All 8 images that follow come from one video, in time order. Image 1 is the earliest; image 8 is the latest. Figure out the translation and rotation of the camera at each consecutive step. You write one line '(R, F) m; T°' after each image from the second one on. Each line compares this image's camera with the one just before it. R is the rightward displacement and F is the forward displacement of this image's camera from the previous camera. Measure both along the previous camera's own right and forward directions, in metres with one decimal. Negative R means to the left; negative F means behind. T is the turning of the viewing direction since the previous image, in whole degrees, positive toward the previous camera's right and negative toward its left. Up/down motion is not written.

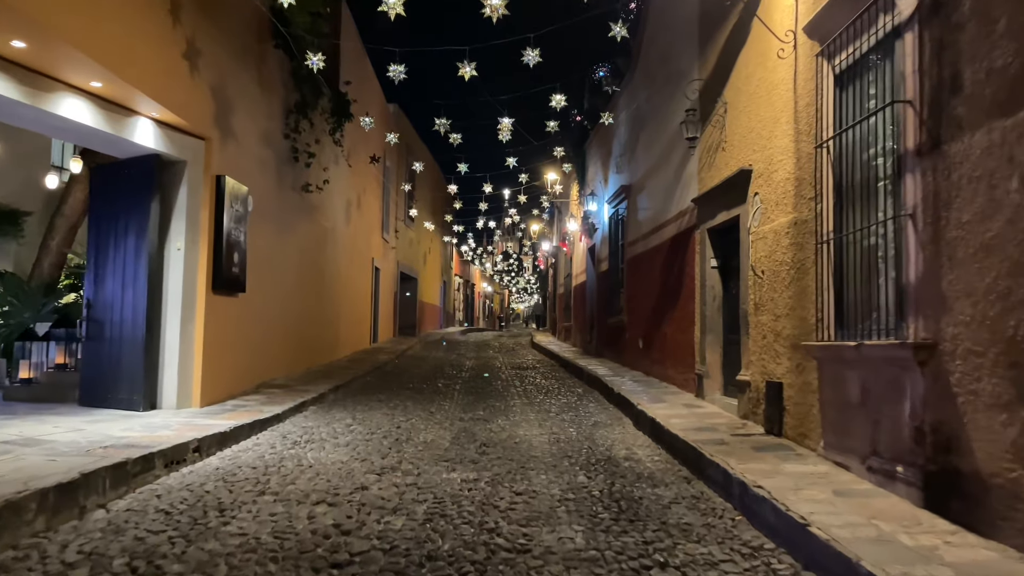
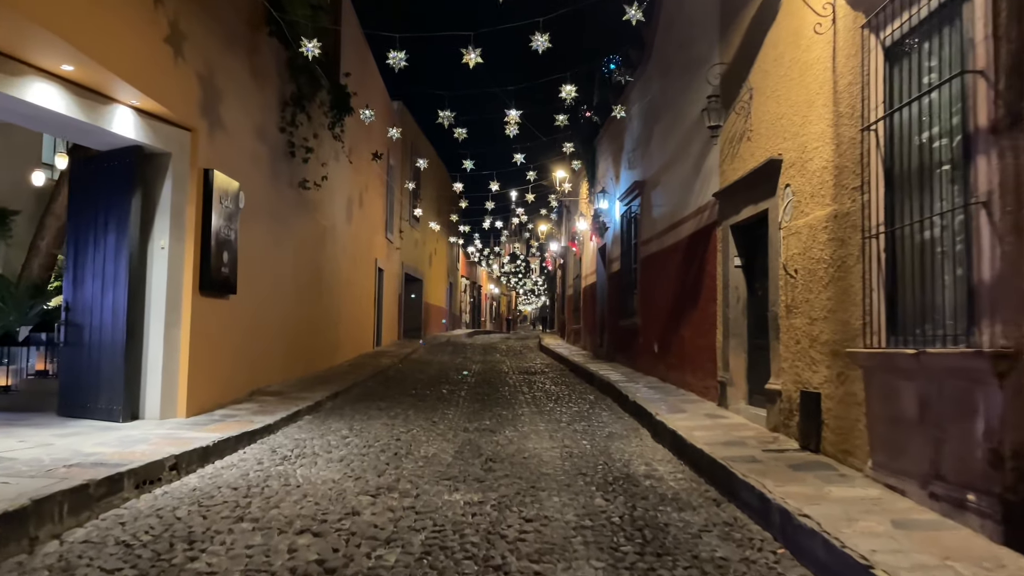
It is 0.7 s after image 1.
(0.0, +0.5) m; 0°
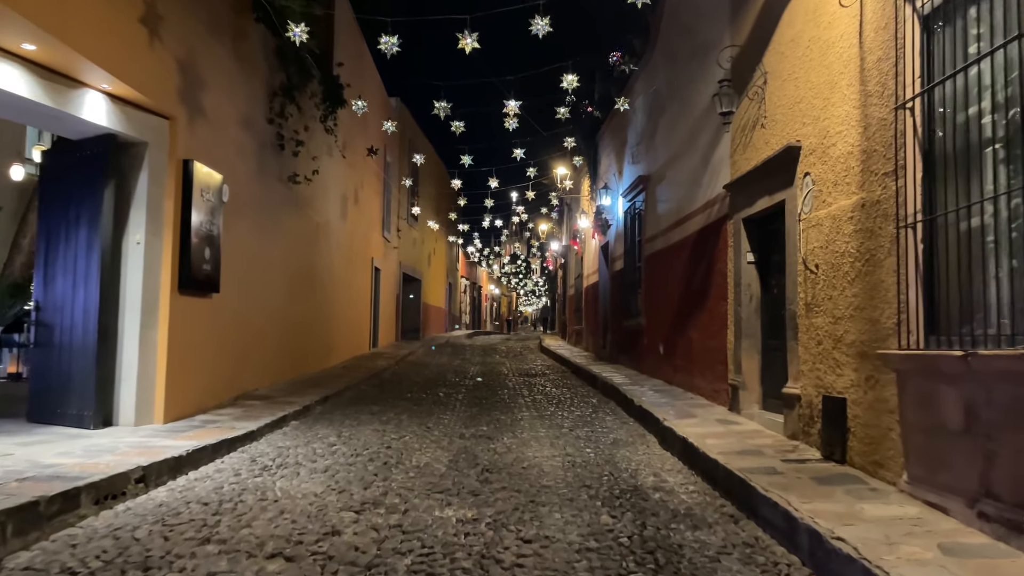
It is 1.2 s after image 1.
(0.0, +0.4) m; 0°
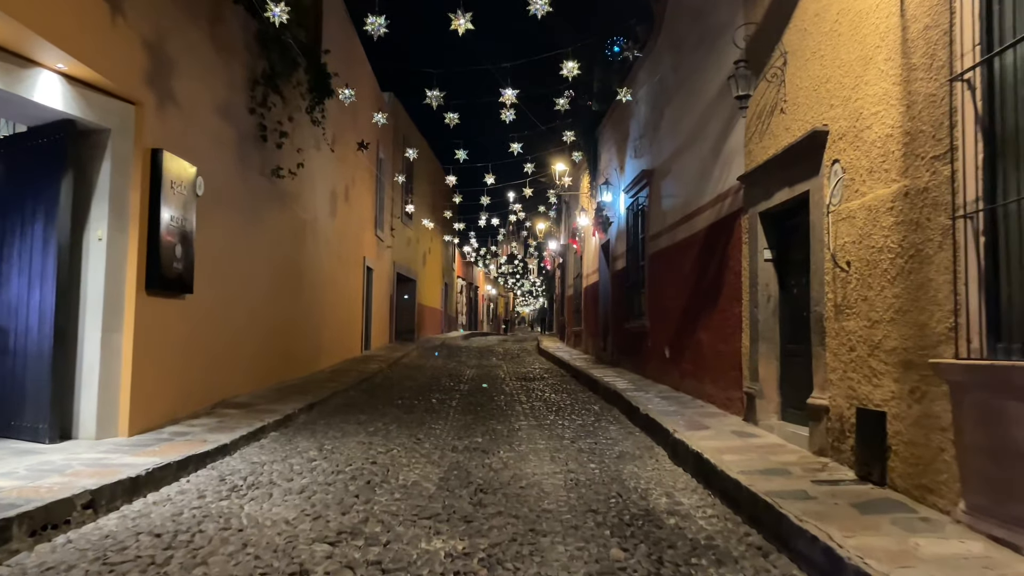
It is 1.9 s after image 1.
(0.0, +0.6) m; 0°
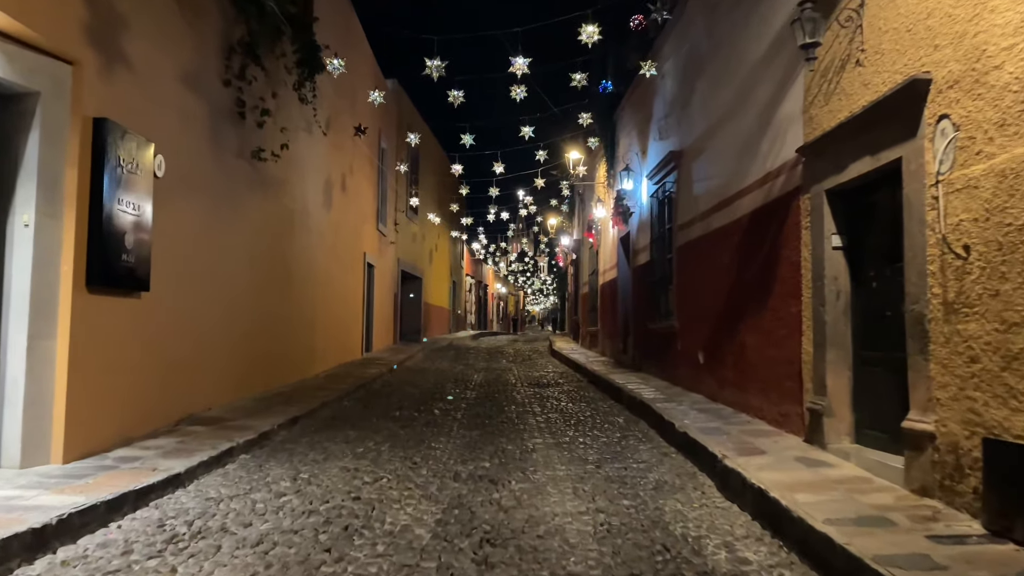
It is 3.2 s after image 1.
(0.0, +1.1) m; -1°
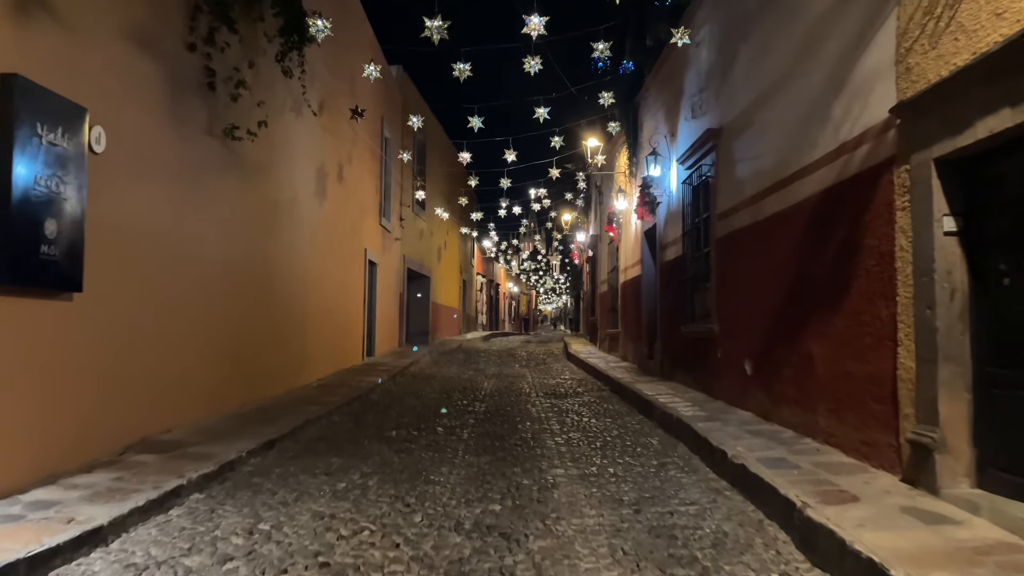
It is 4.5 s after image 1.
(0.0, +1.2) m; -1°
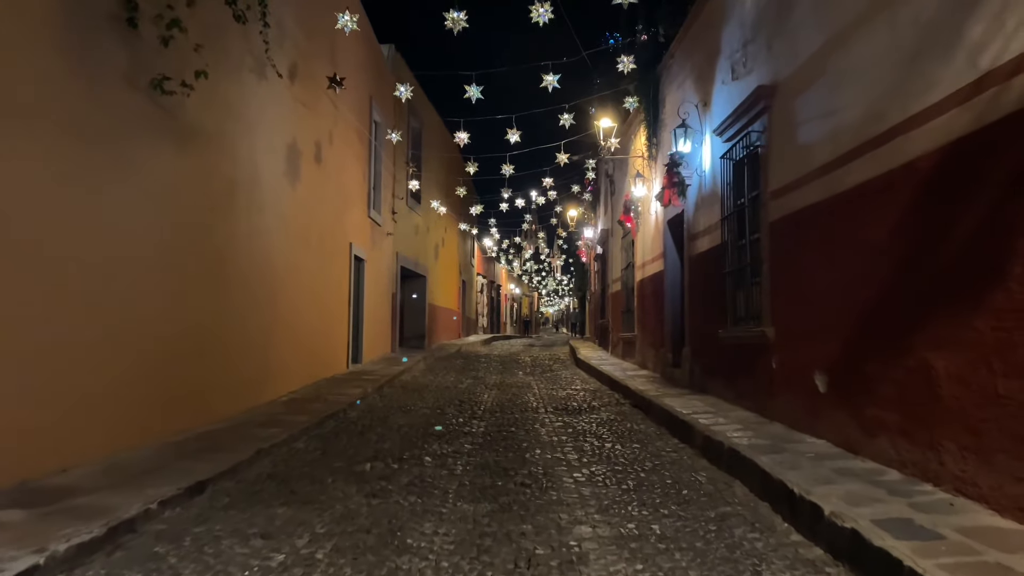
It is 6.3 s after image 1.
(0.0, +1.5) m; 0°
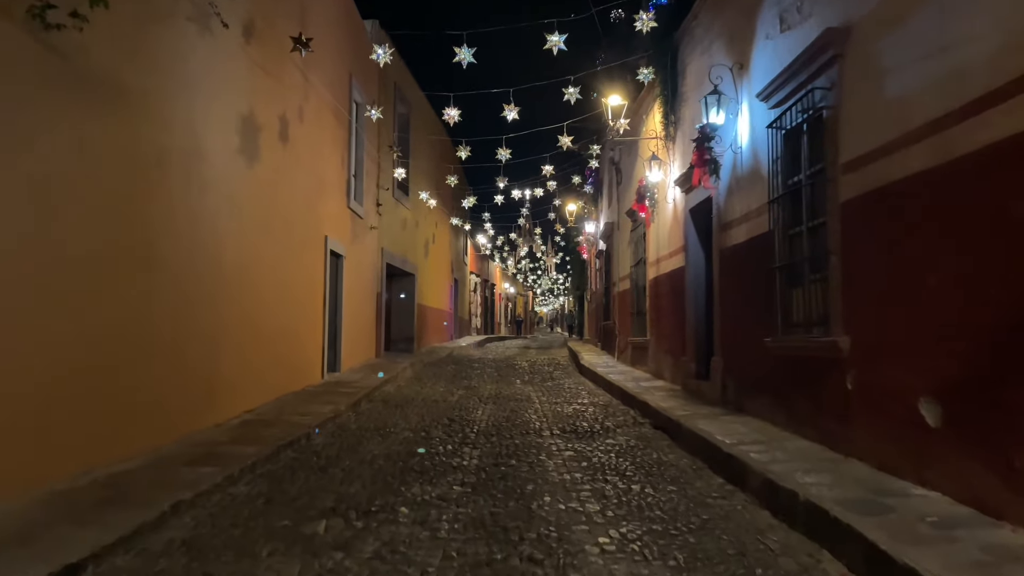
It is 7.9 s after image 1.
(0.0, +1.4) m; 0°
